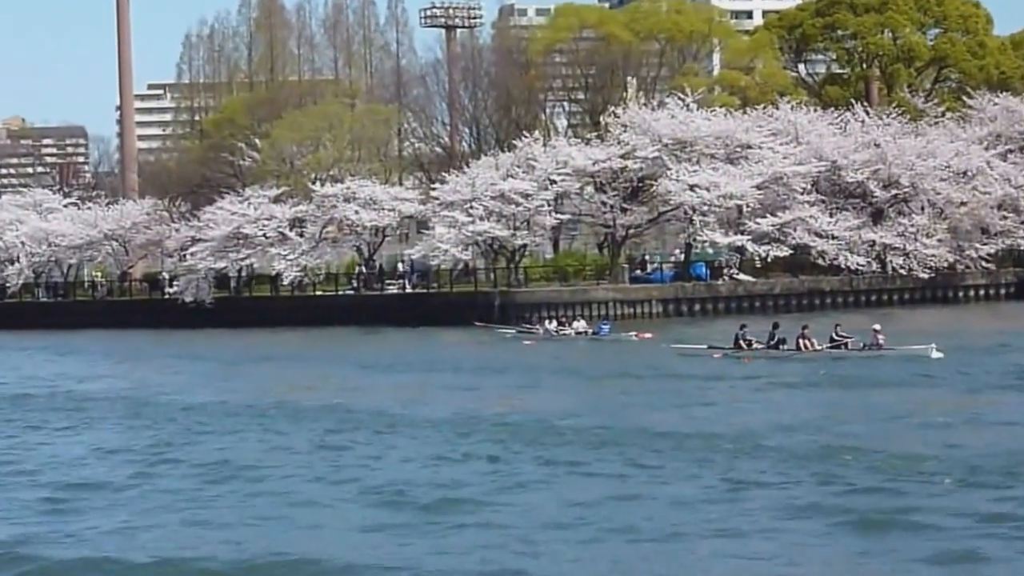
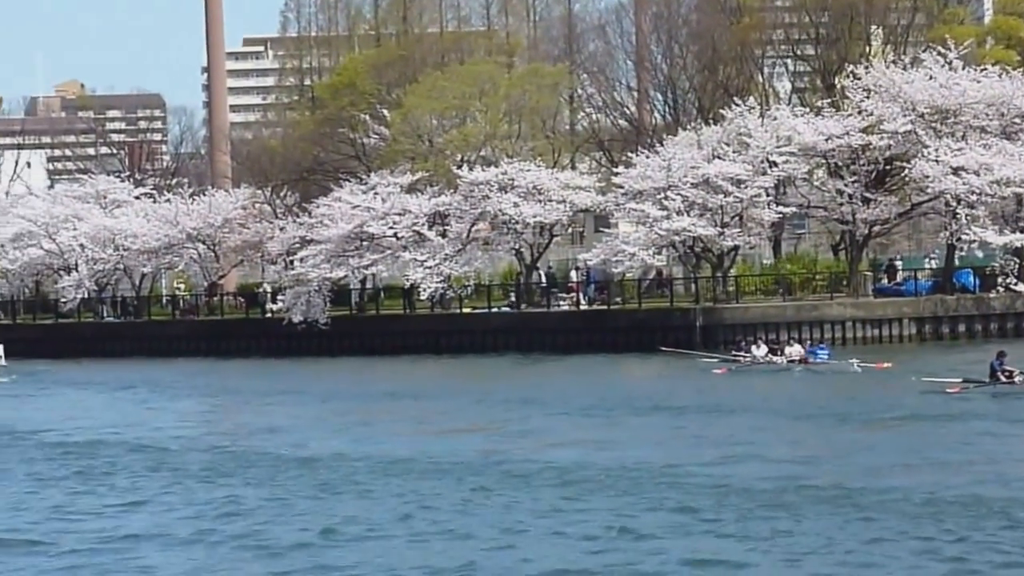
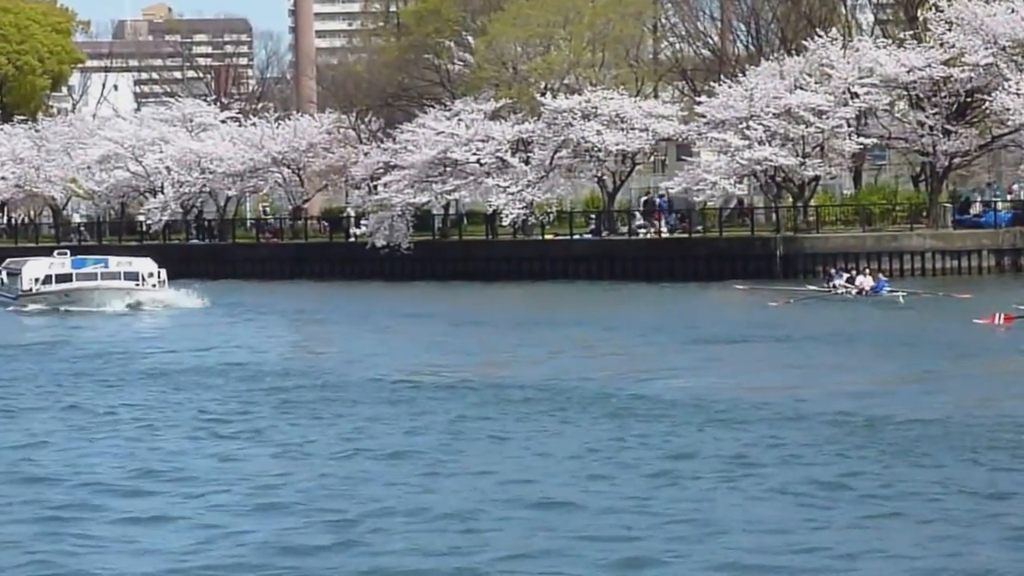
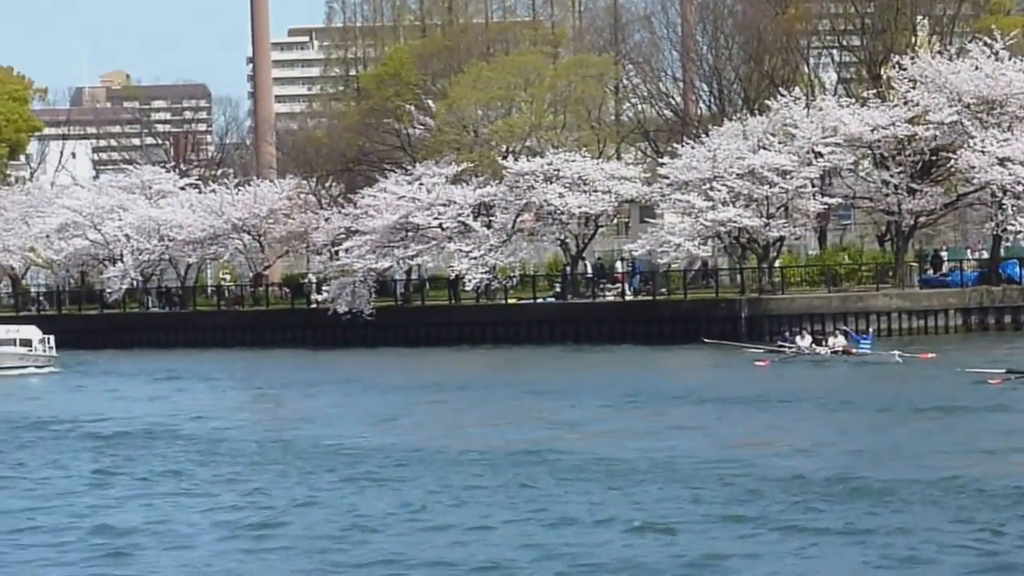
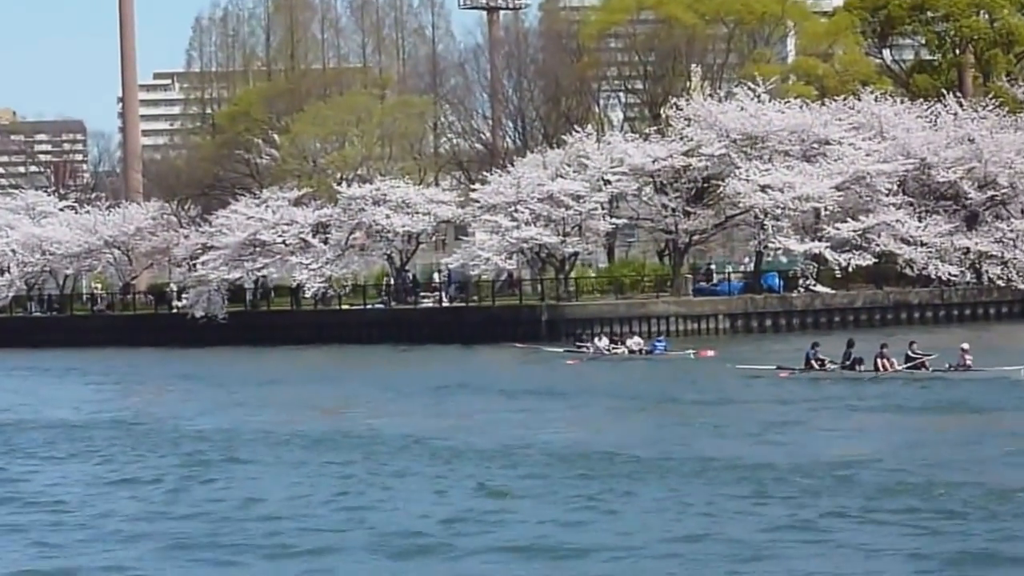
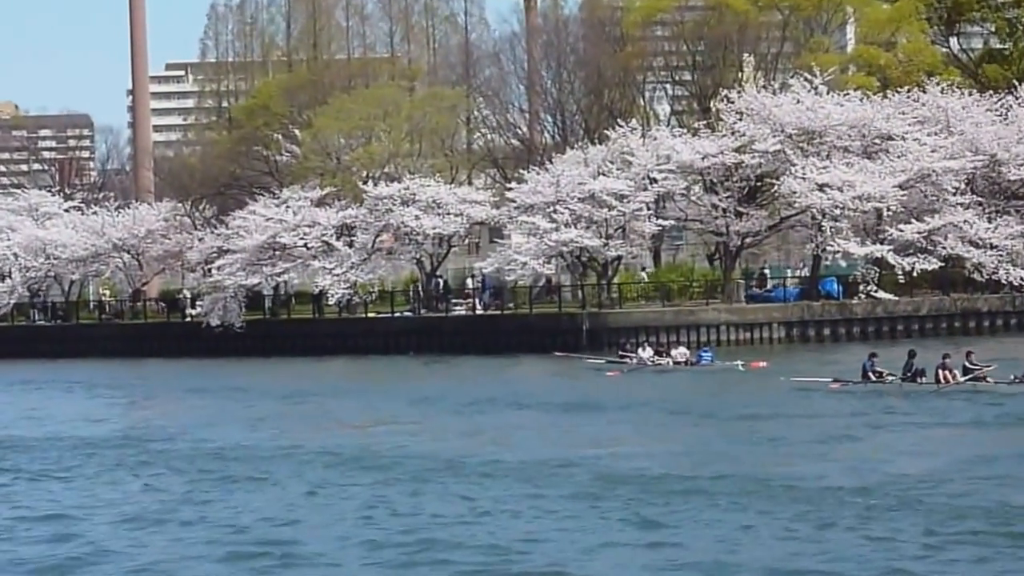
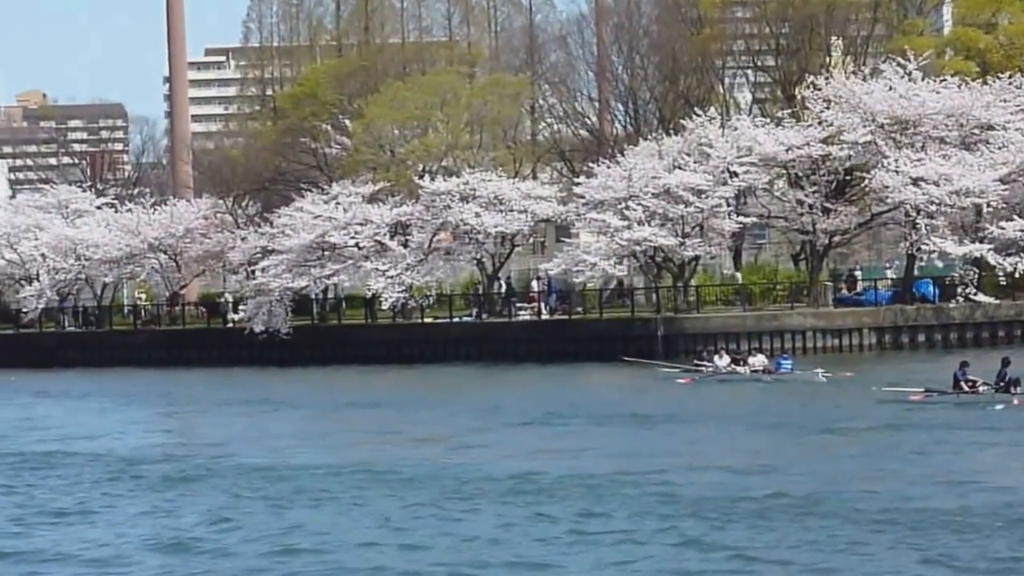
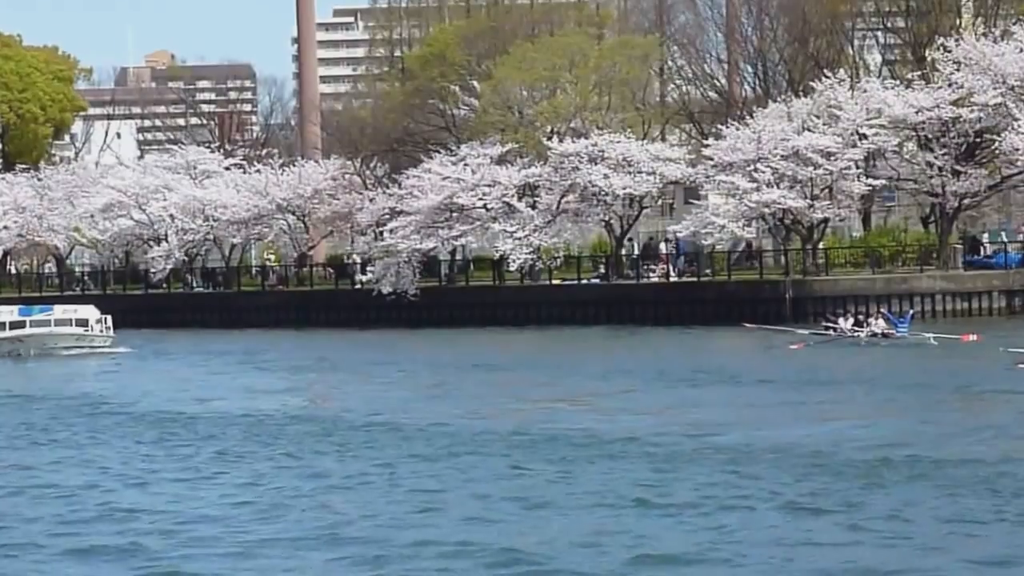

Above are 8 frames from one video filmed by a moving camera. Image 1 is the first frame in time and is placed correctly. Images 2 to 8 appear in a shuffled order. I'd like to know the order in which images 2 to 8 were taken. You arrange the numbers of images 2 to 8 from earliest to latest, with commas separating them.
5, 6, 7, 2, 4, 8, 3
